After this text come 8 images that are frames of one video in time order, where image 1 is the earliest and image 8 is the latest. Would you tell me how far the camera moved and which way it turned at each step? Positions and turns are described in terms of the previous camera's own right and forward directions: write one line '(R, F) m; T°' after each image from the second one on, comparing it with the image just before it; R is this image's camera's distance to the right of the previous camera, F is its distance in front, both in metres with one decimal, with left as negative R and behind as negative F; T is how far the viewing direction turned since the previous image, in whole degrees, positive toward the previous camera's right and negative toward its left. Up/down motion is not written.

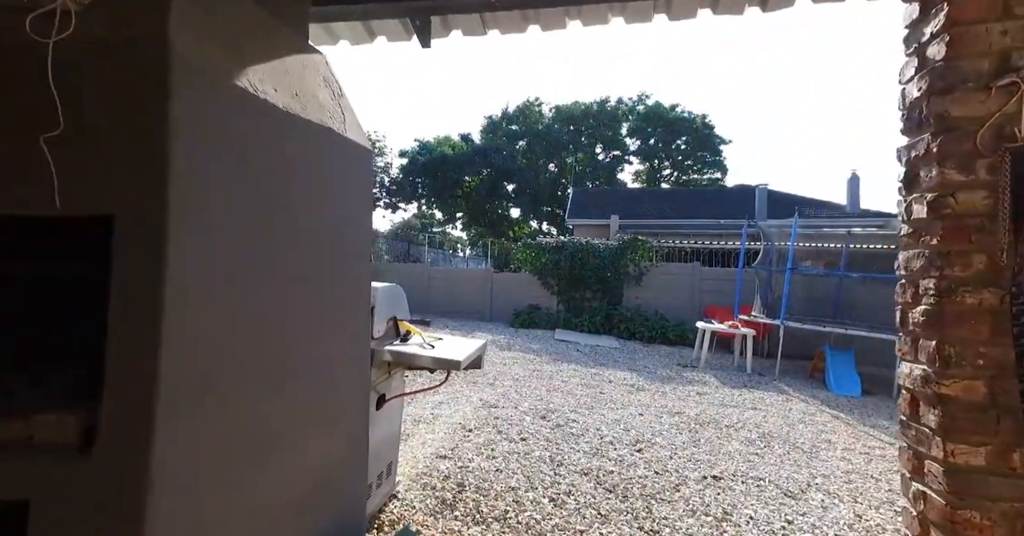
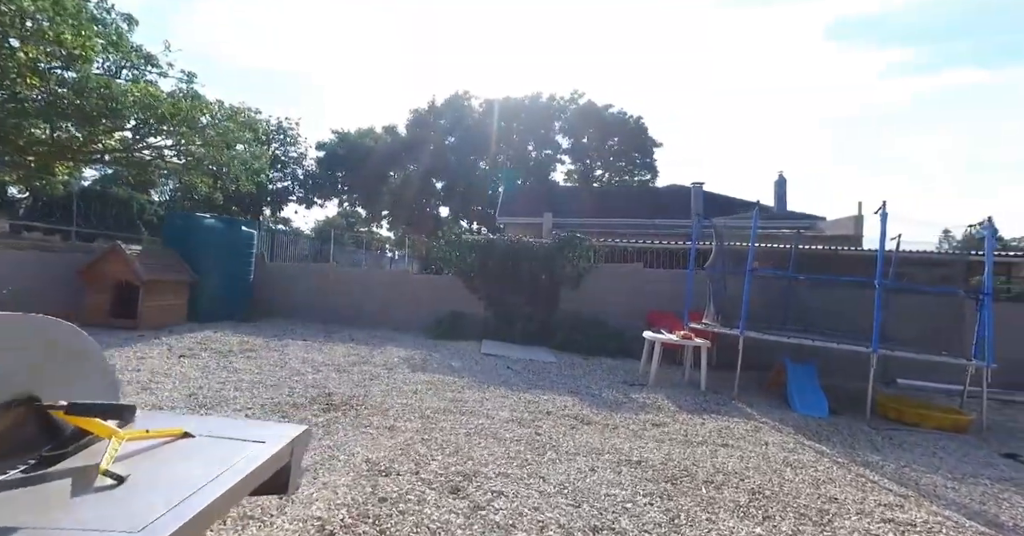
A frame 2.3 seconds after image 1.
(+0.2, +1.2) m; +8°
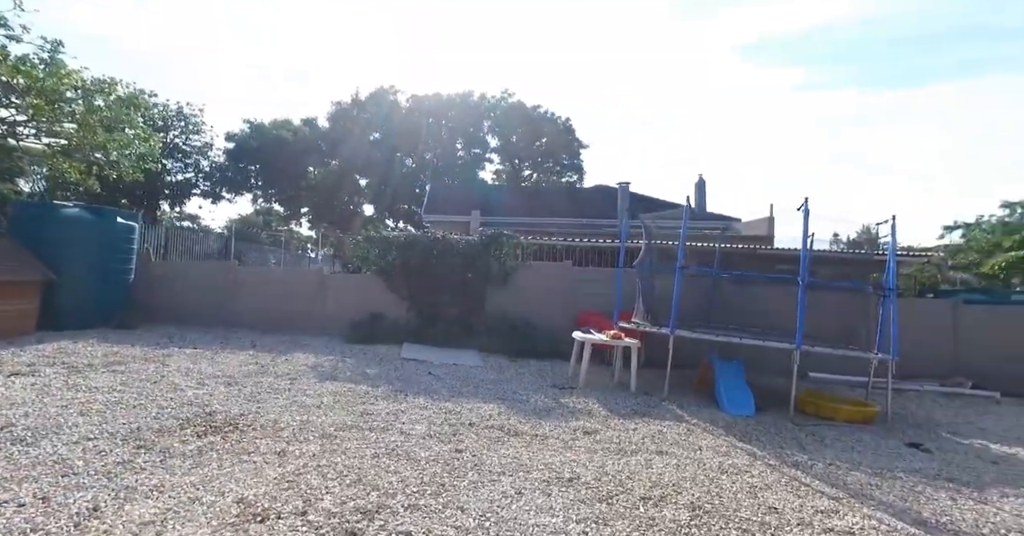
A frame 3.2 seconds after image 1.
(+0.1, +0.4) m; +8°
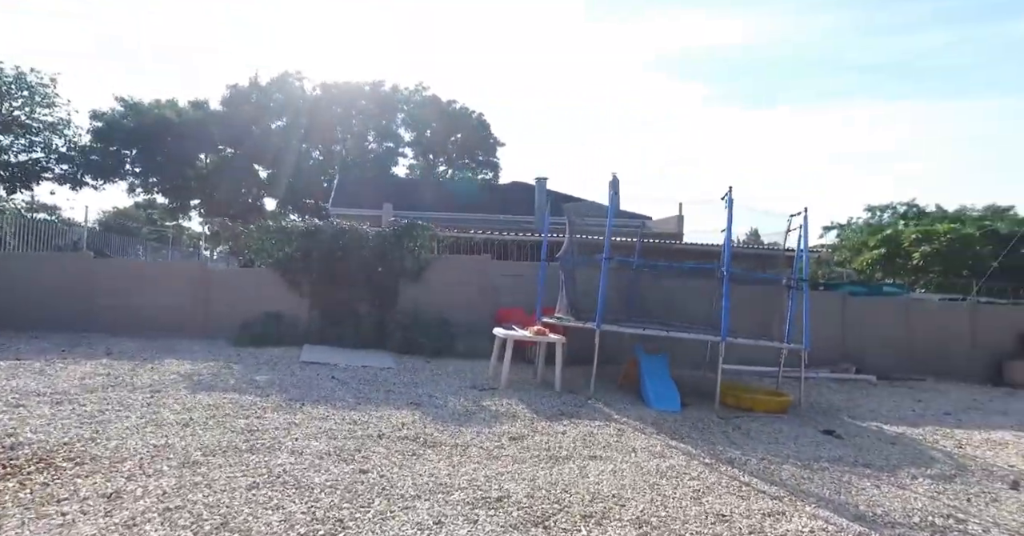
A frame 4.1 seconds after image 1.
(0.0, +0.5) m; +10°
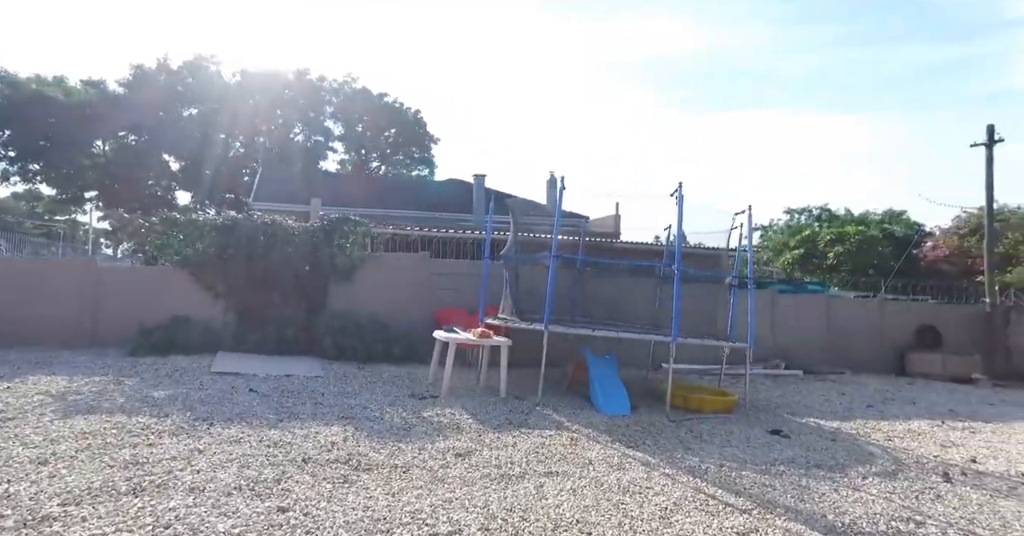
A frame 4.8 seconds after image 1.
(-0.1, +0.4) m; +7°
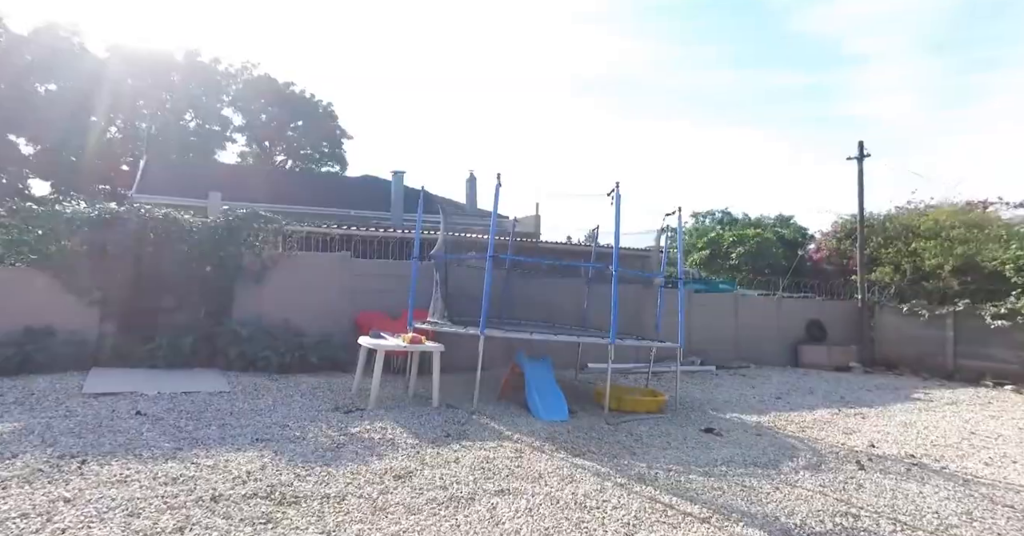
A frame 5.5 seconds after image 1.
(-0.2, +0.3) m; +9°
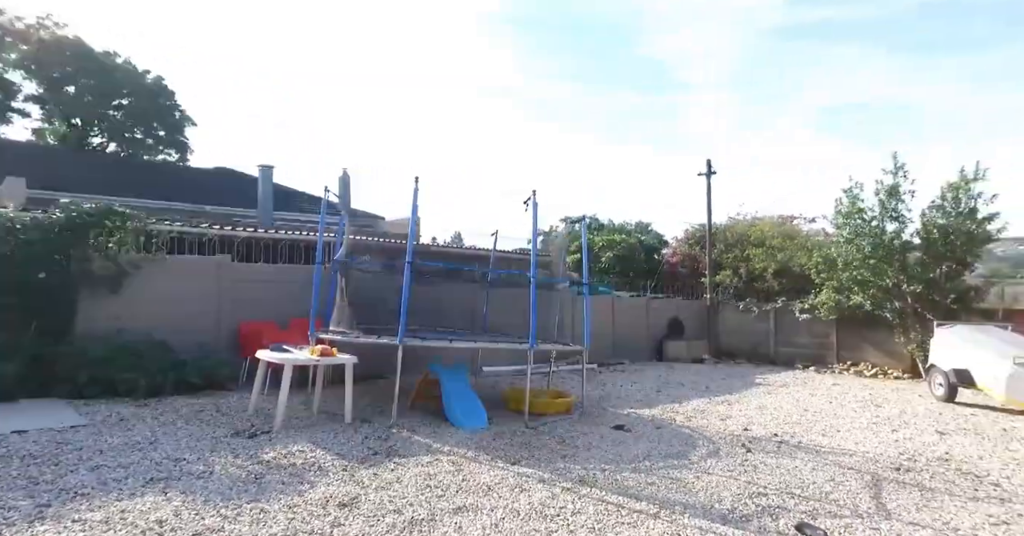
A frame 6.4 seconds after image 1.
(-0.5, +0.1) m; +14°
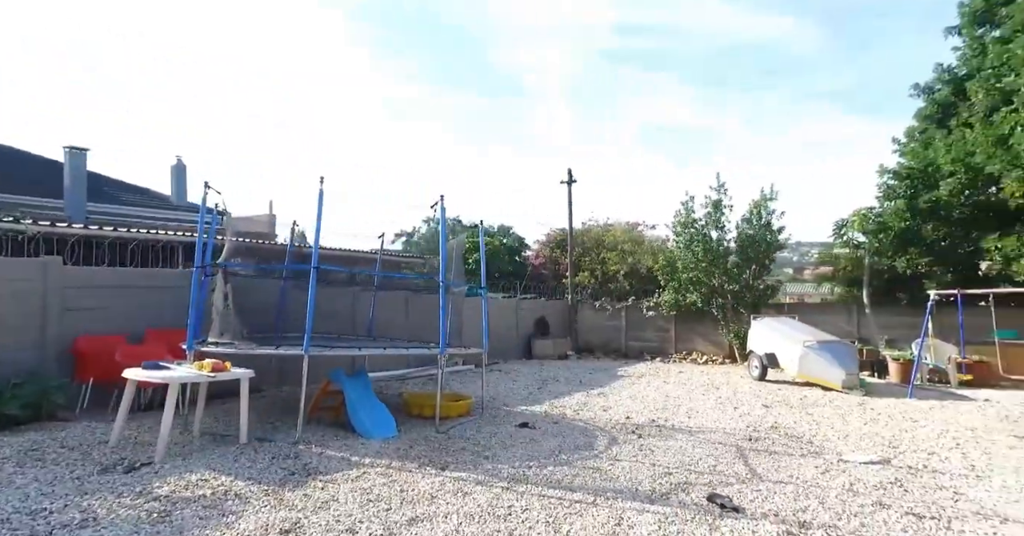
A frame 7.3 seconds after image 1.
(-0.5, 0.0) m; +16°
